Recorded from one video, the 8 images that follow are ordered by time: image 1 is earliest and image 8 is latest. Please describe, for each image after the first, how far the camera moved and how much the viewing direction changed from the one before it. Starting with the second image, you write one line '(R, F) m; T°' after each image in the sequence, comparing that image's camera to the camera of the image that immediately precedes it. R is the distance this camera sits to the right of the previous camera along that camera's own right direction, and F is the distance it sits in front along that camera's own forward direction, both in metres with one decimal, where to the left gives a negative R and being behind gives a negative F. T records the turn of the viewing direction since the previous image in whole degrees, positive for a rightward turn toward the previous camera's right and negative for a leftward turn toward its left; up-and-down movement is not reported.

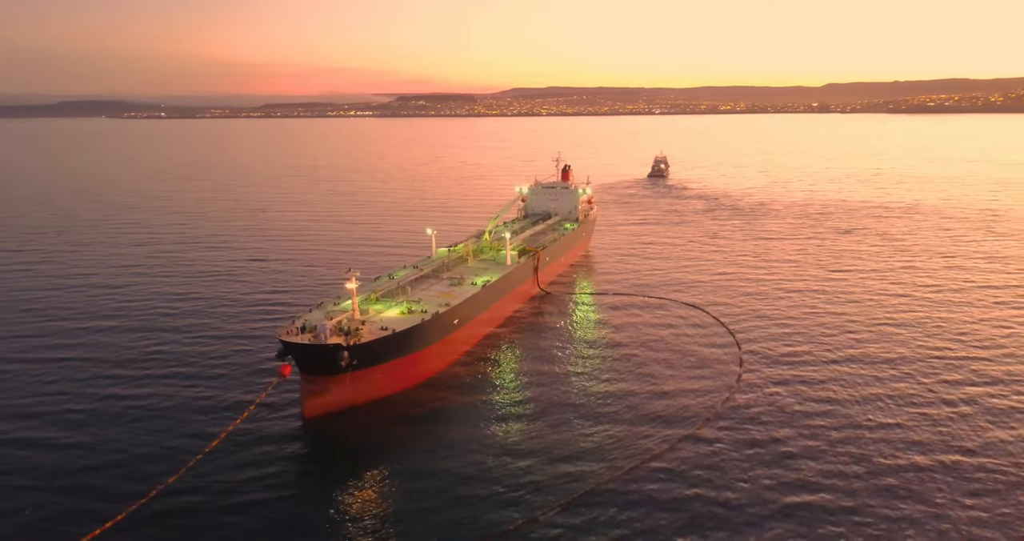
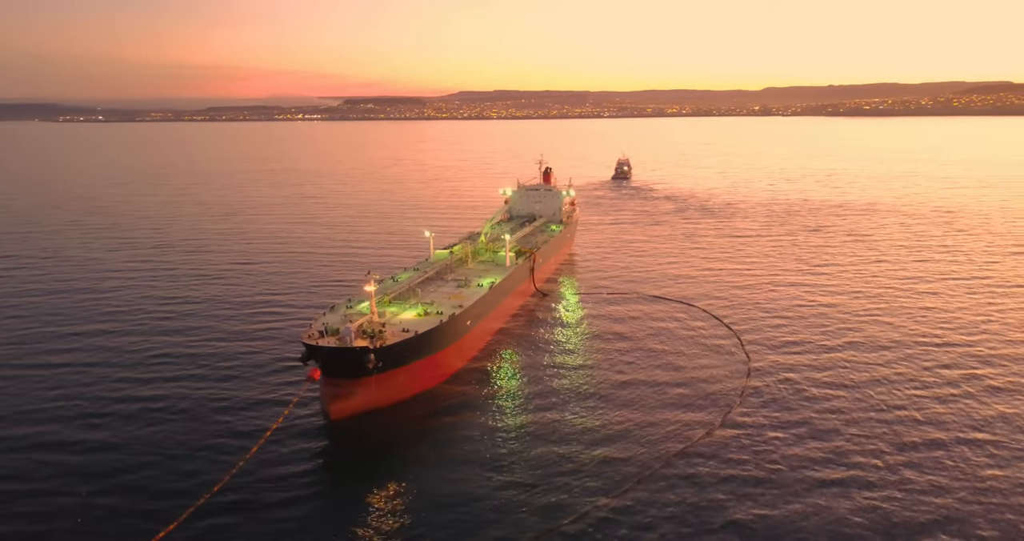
(-2.8, -0.7) m; +4°
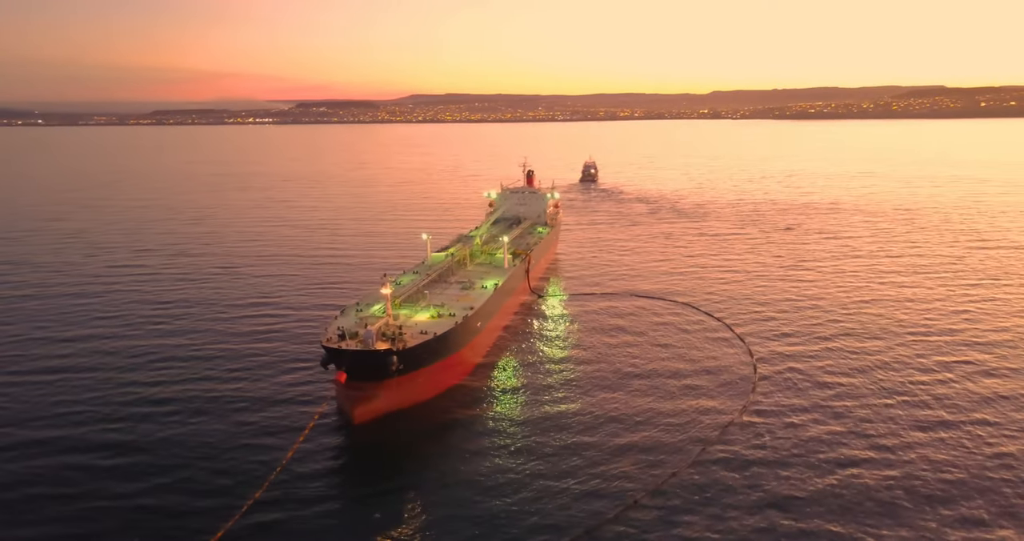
(-2.5, -0.7) m; +3°
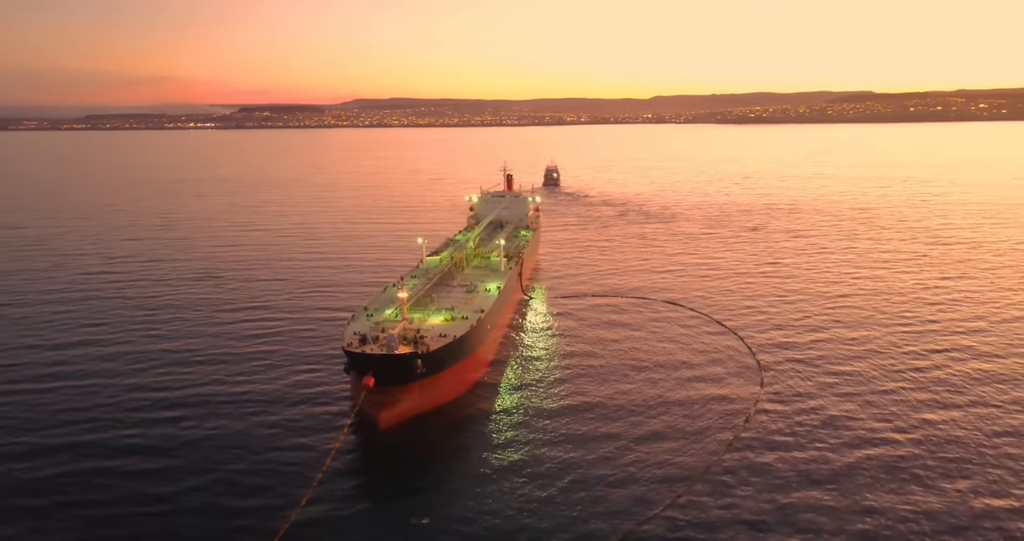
(-2.8, -0.9) m; +4°
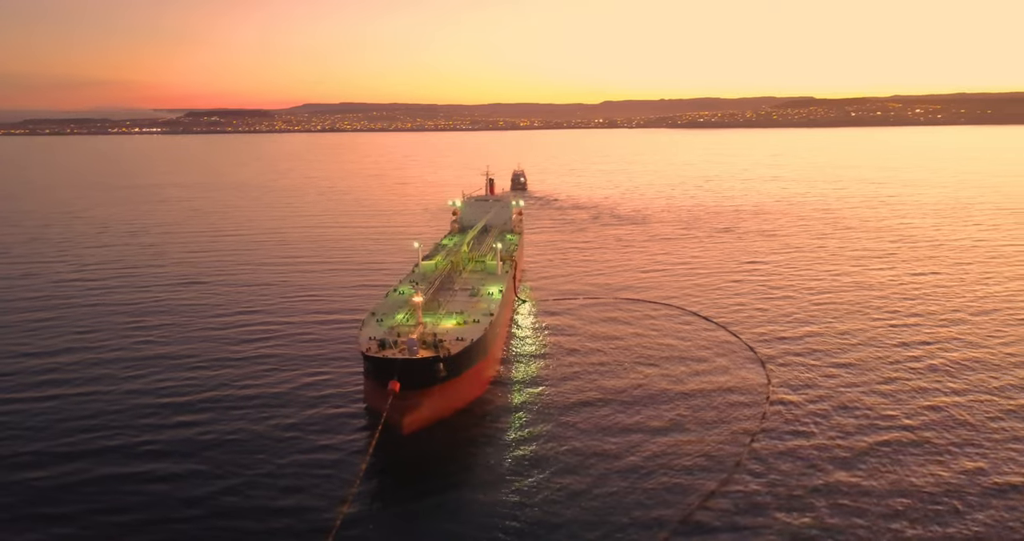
(-2.5, -0.6) m; +3°
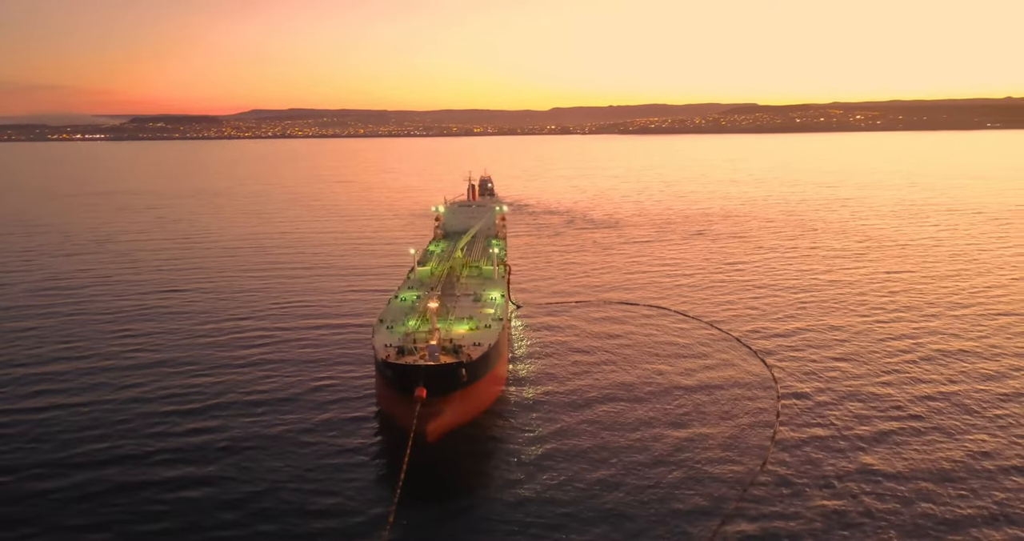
(-2.5, -0.7) m; +3°
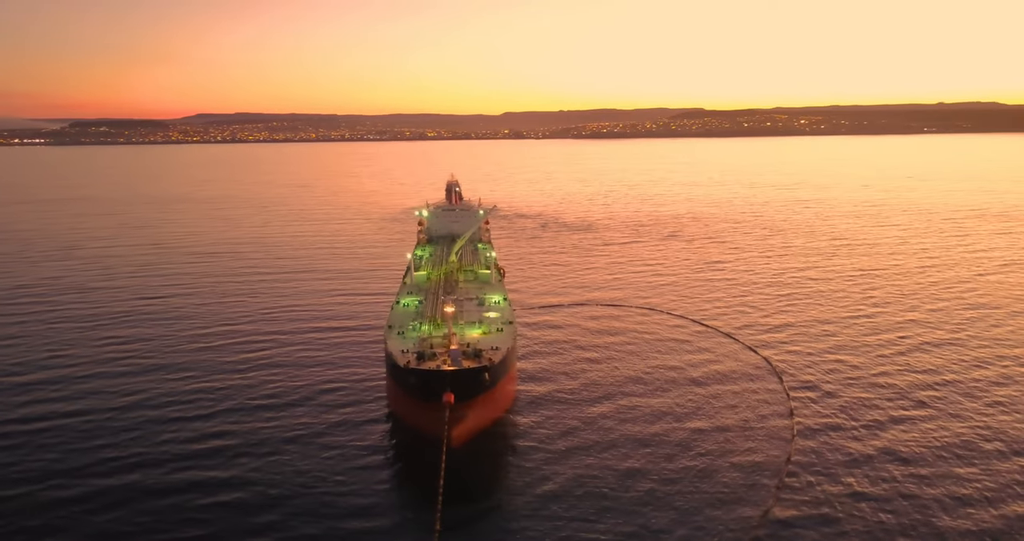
(-2.5, -0.7) m; +3°
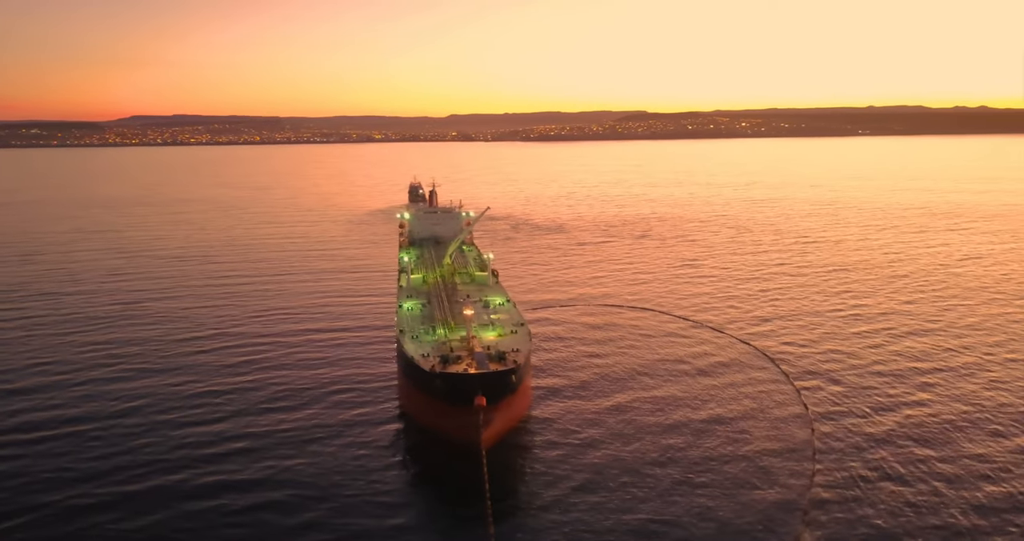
(-2.8, -0.7) m; +4°
